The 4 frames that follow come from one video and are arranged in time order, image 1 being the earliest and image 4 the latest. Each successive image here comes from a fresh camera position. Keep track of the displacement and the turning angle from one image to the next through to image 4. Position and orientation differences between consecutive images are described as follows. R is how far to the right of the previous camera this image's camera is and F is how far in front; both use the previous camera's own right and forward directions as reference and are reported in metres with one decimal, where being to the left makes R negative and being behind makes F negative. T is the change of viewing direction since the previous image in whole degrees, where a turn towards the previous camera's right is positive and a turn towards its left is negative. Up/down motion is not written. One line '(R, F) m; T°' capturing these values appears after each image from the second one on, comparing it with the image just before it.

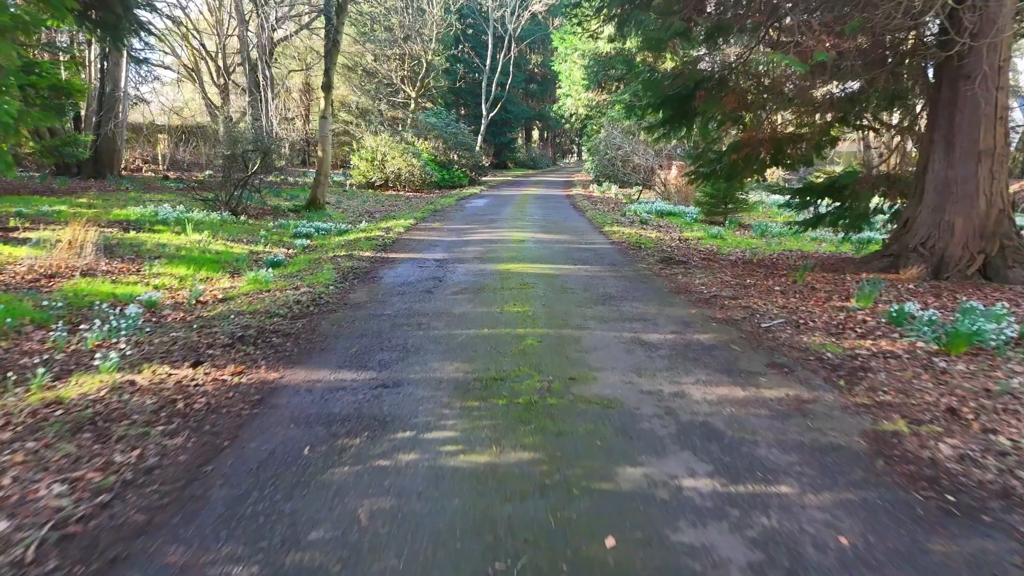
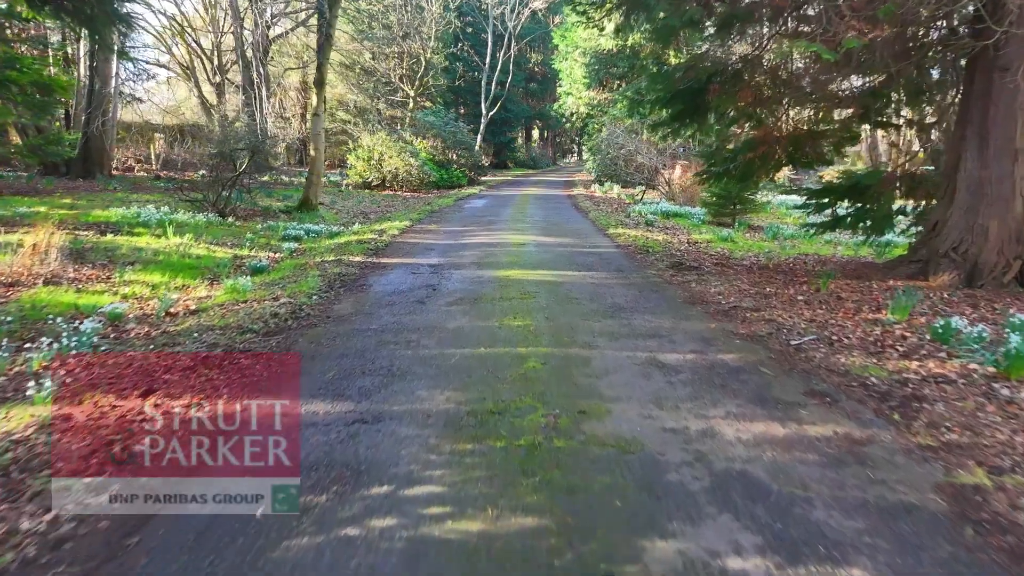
(0.0, +0.7) m; 0°
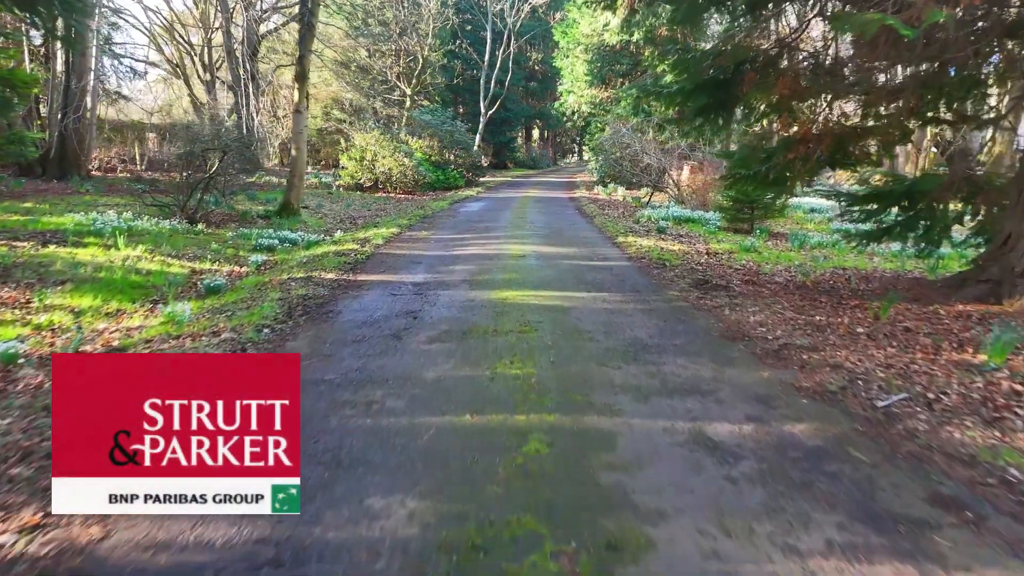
(0.0, +1.3) m; 0°
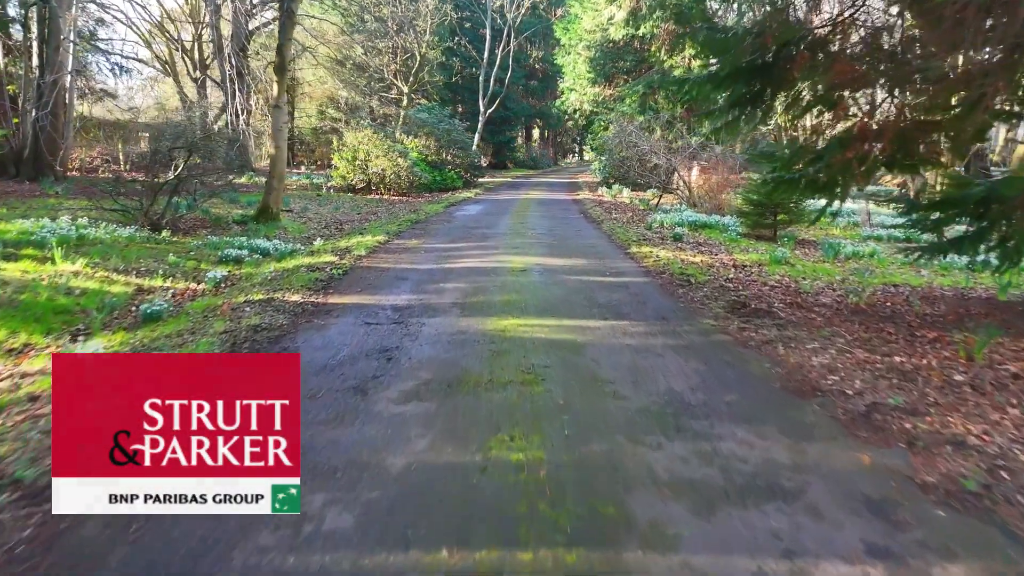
(0.0, +1.3) m; 0°
